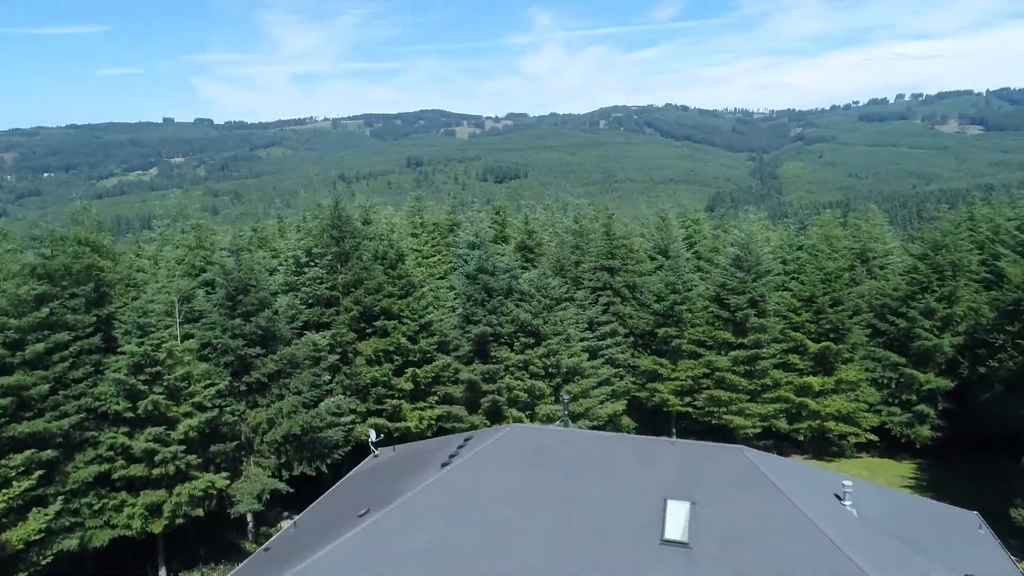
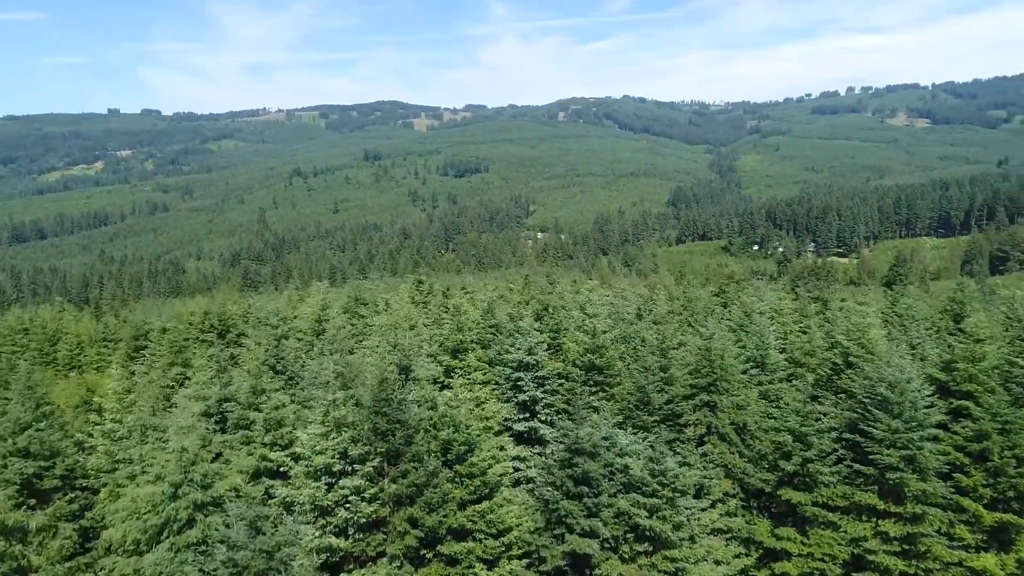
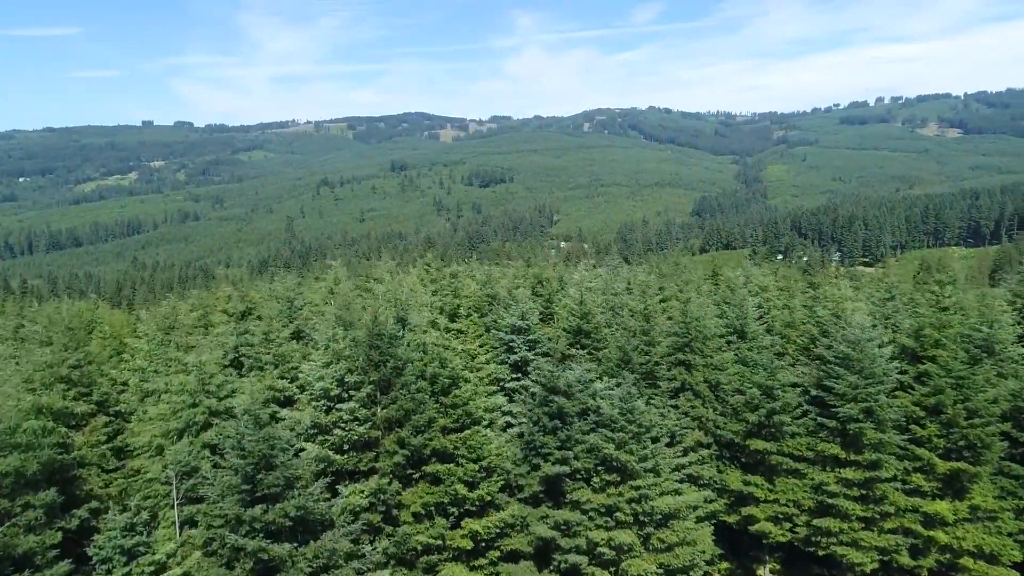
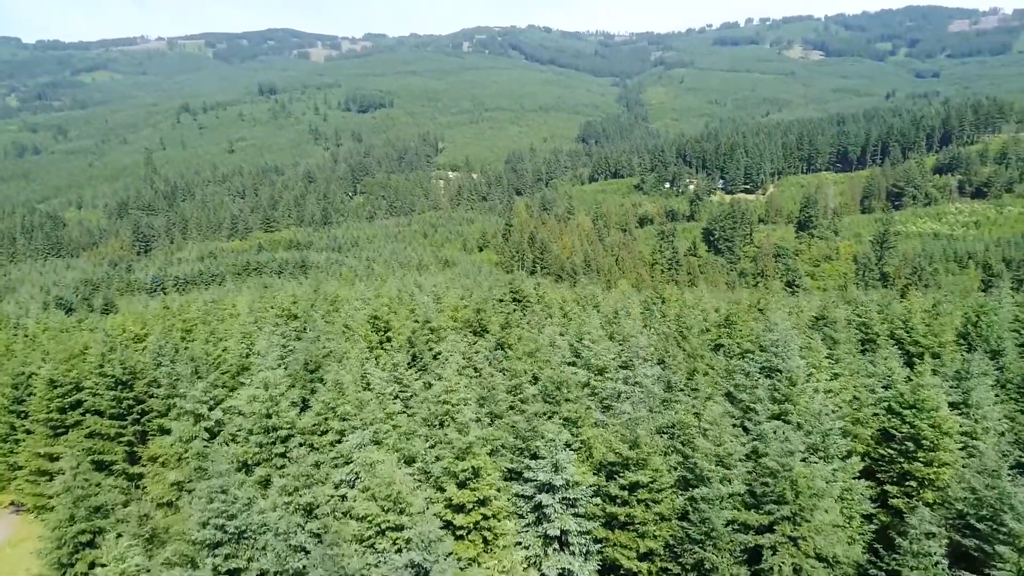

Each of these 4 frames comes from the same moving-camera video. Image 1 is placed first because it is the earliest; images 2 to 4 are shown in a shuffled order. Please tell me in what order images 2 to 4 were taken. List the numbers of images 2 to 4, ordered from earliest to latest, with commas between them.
3, 2, 4
